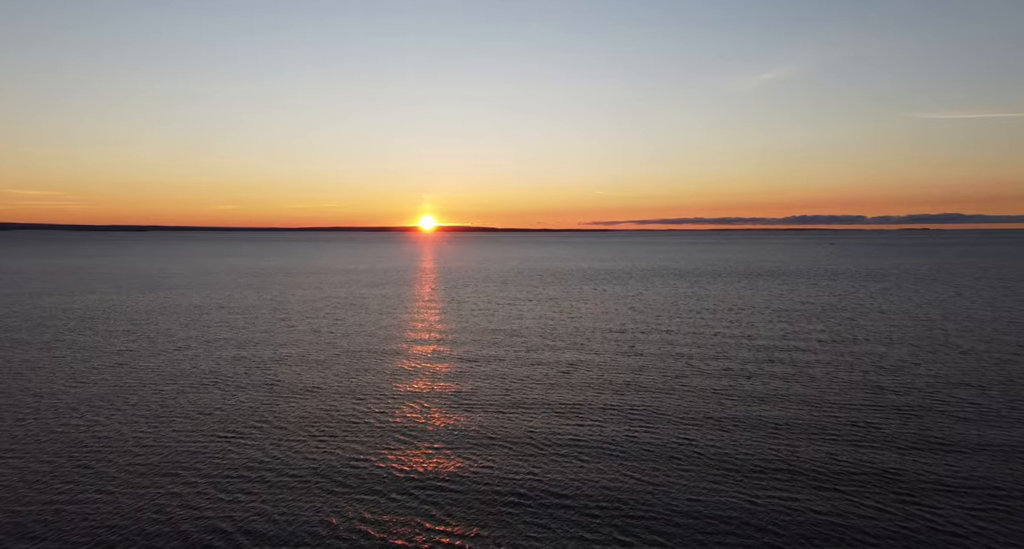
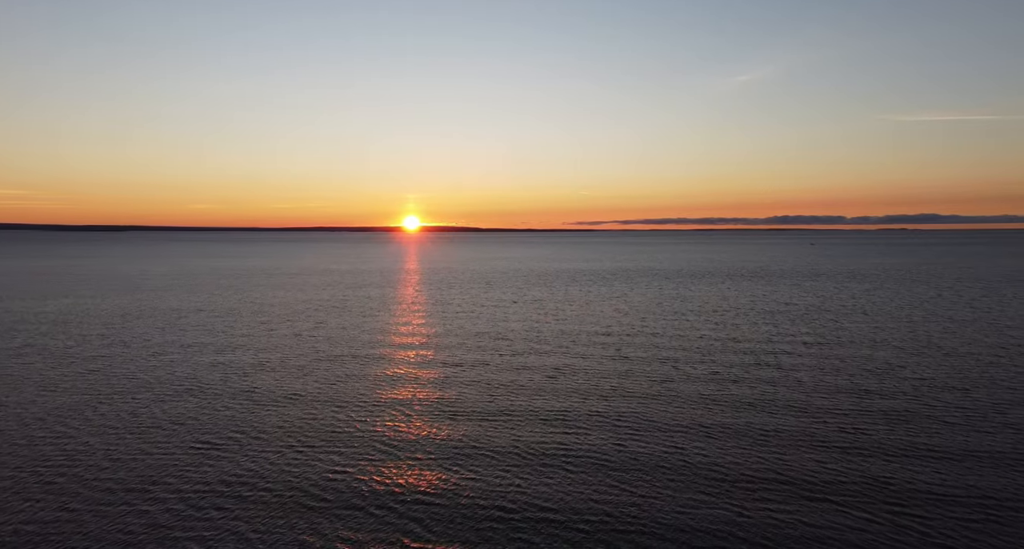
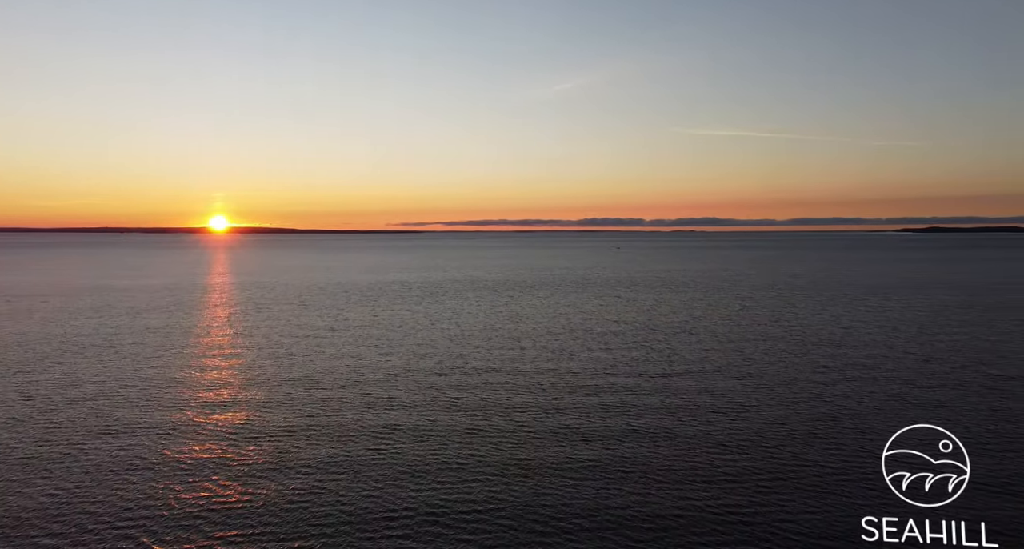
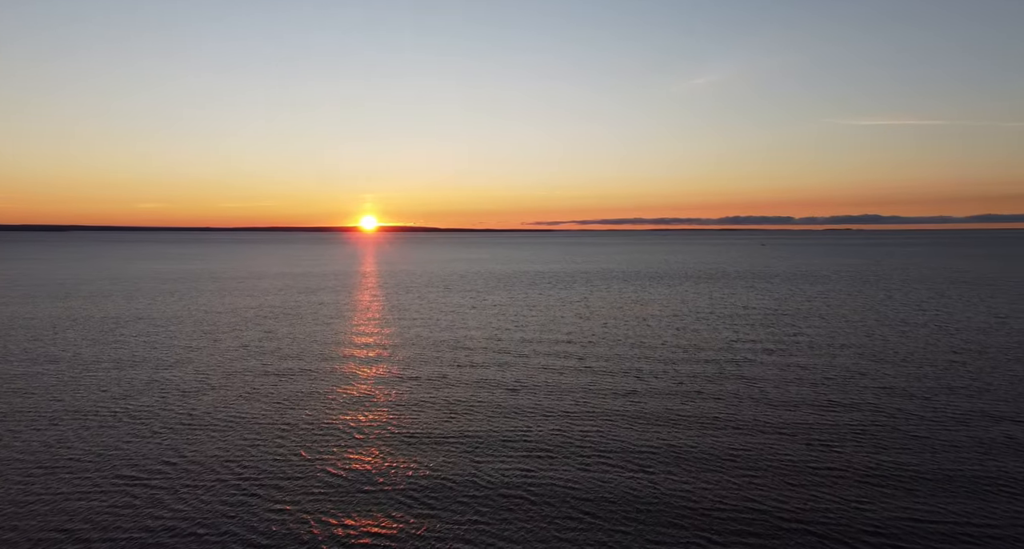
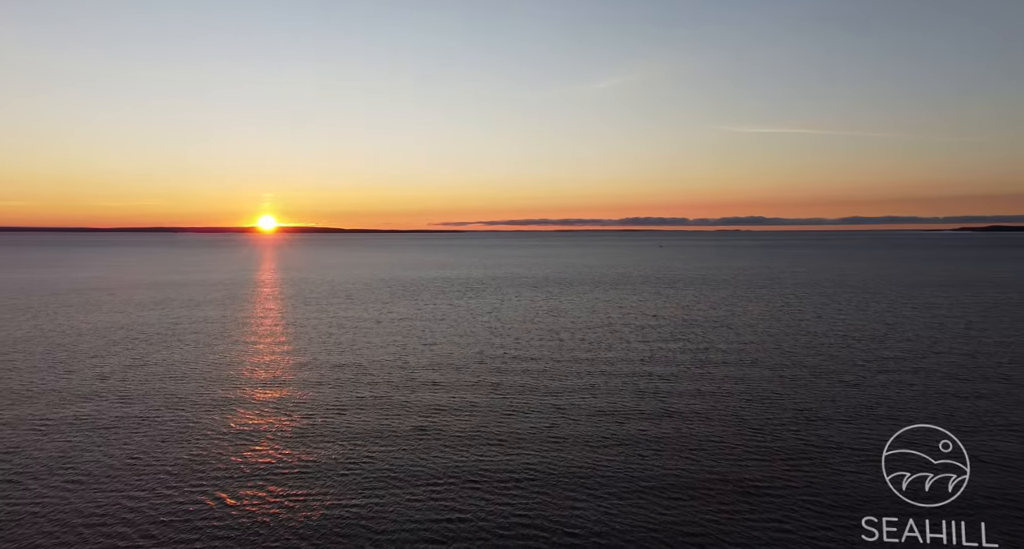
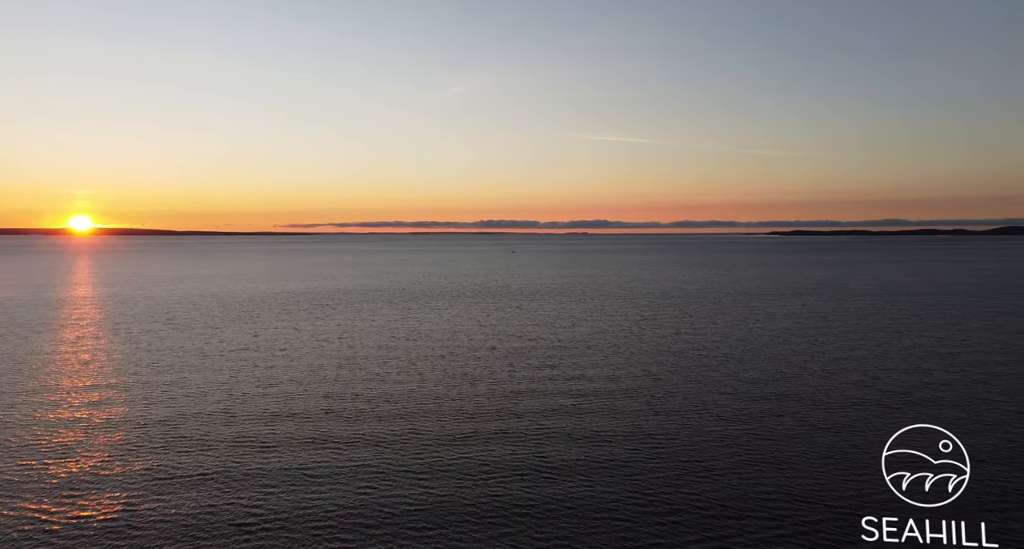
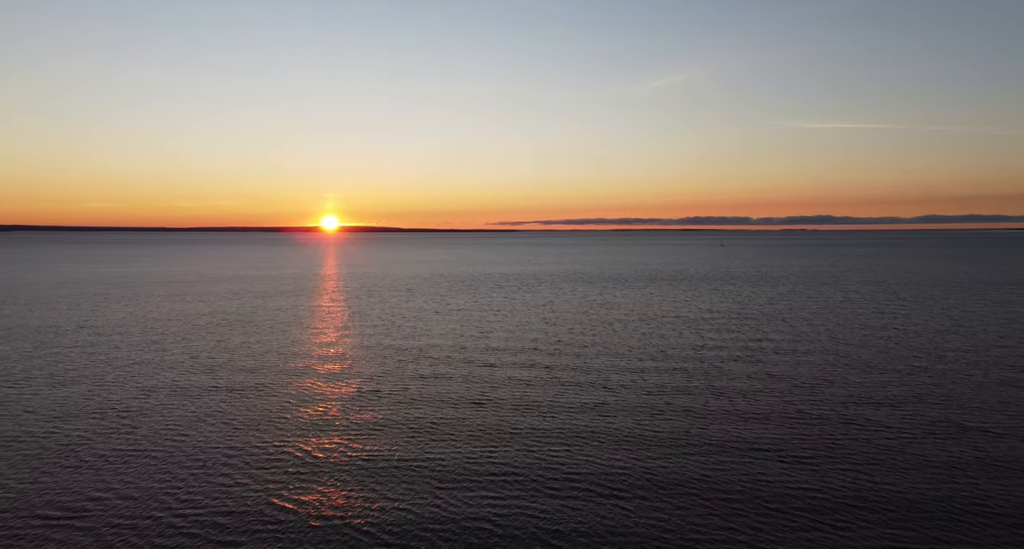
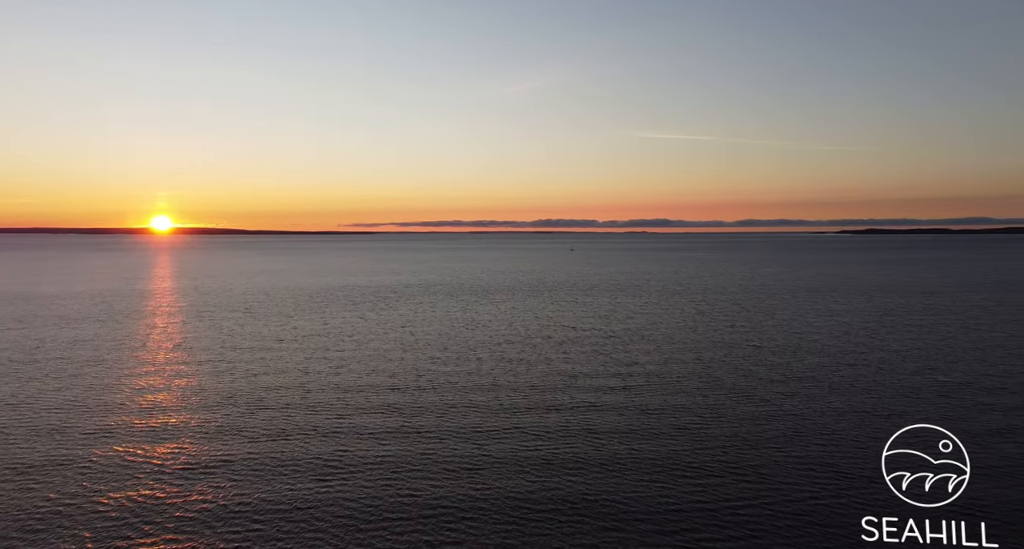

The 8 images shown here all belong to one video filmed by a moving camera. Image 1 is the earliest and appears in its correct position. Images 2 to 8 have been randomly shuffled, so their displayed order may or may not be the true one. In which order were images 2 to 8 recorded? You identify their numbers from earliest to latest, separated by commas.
2, 4, 7, 5, 3, 8, 6
